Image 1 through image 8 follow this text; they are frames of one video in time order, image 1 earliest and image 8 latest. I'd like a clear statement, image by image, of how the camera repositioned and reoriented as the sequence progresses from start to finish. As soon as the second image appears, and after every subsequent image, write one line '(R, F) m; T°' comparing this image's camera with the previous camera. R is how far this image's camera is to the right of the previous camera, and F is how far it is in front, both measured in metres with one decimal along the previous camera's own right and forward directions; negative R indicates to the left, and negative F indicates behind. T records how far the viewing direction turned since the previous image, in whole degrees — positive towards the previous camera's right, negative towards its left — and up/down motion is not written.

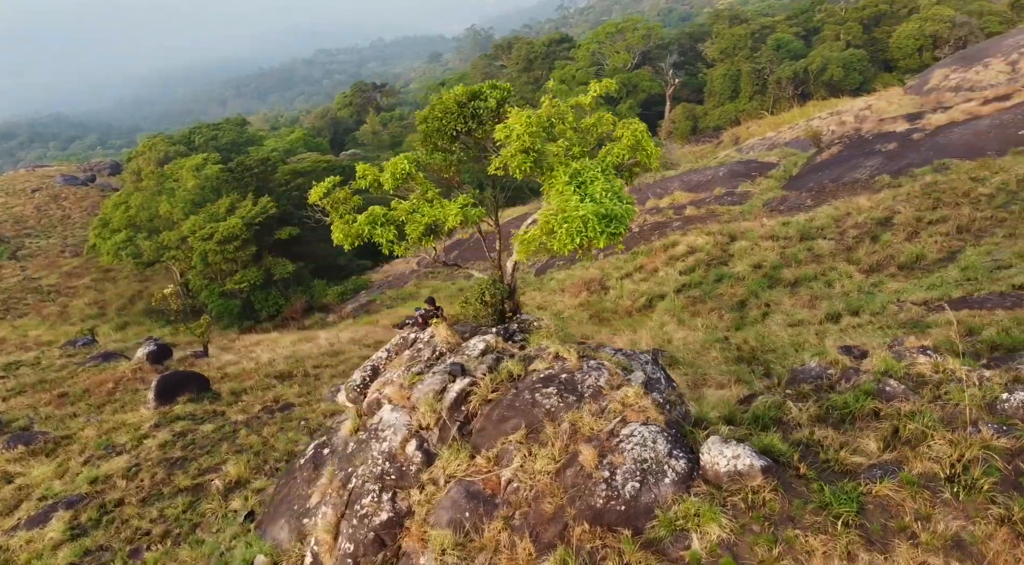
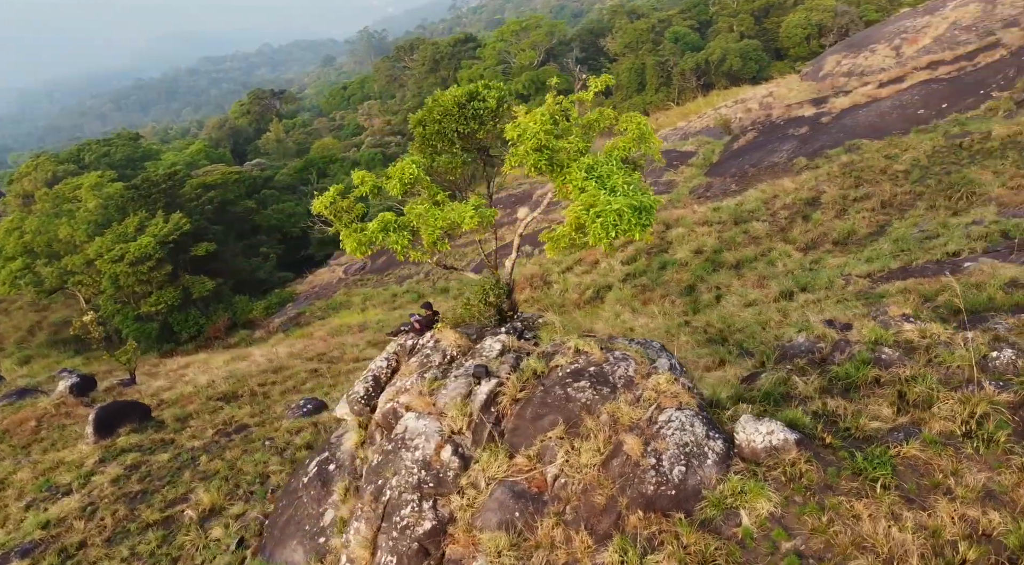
(-1.3, +0.1) m; +6°
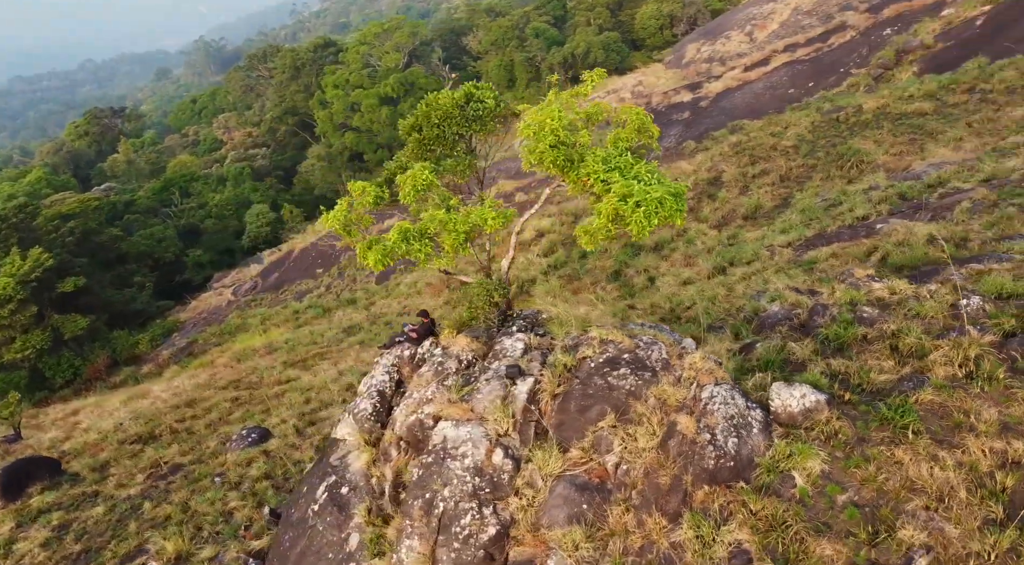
(-1.8, +0.2) m; +9°
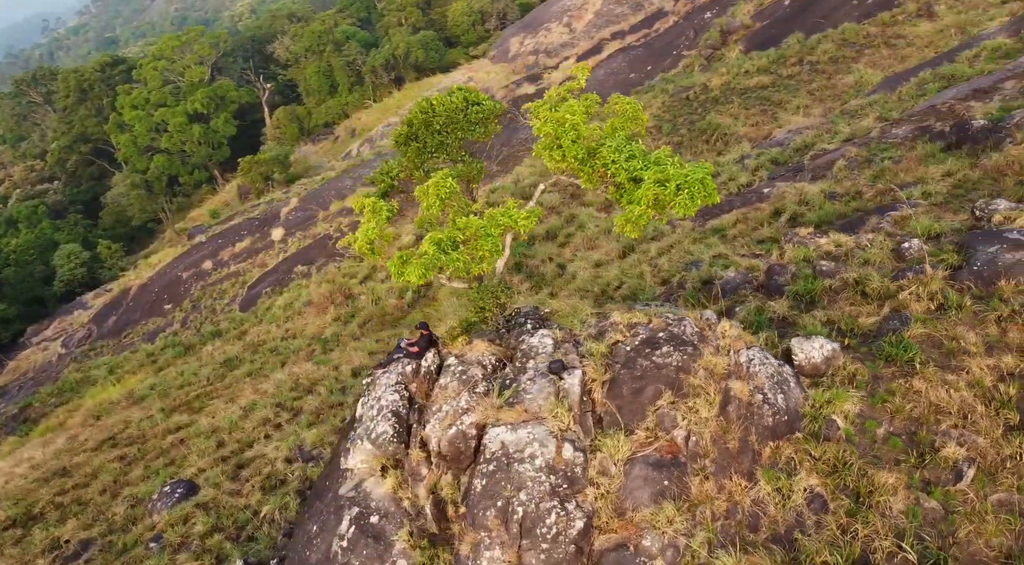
(-2.4, +0.3) m; +12°
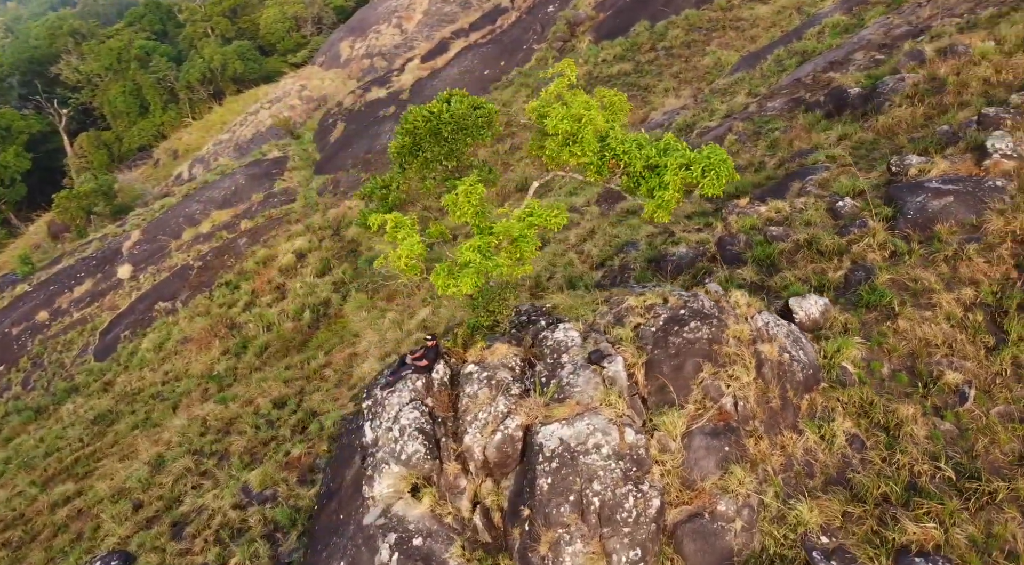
(-2.3, +0.2) m; +12°
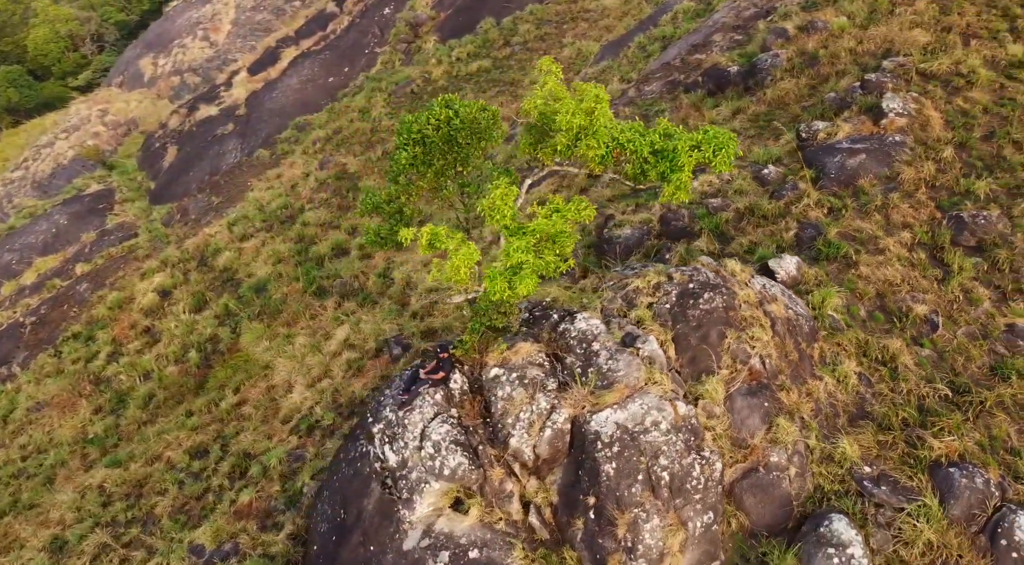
(-2.5, +0.3) m; +13°
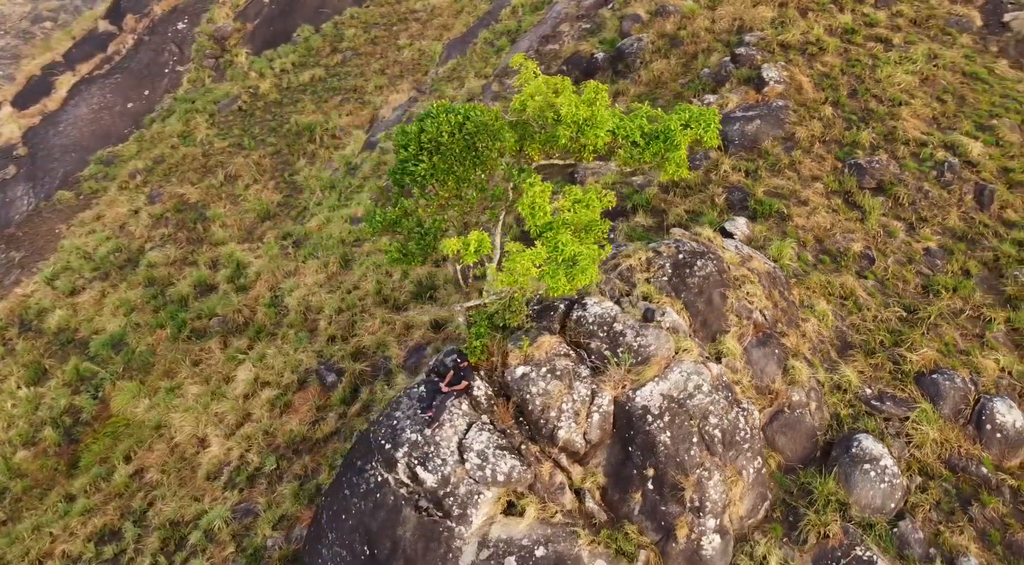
(-2.8, +0.3) m; +15°
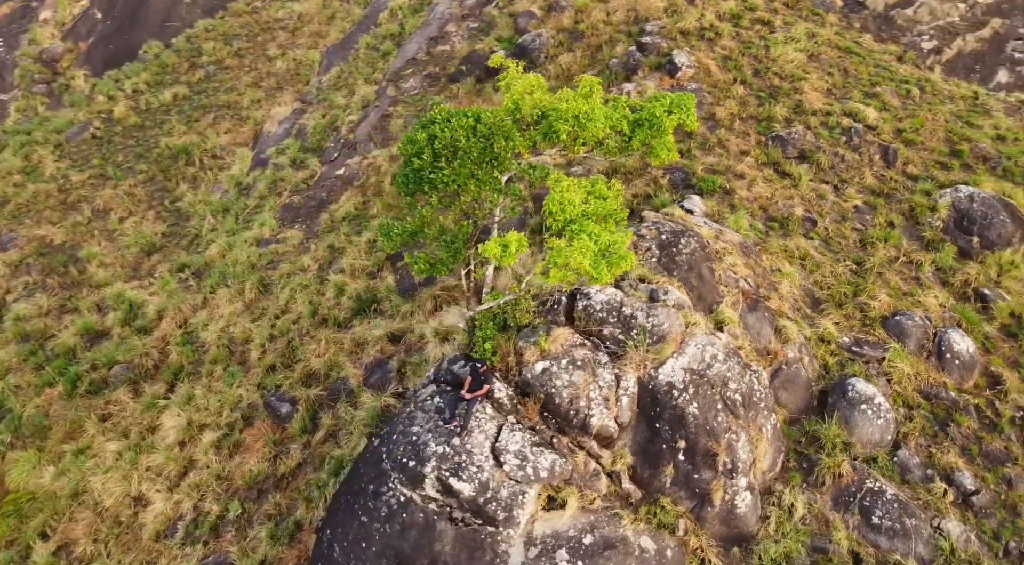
(-2.1, +0.2) m; +11°
